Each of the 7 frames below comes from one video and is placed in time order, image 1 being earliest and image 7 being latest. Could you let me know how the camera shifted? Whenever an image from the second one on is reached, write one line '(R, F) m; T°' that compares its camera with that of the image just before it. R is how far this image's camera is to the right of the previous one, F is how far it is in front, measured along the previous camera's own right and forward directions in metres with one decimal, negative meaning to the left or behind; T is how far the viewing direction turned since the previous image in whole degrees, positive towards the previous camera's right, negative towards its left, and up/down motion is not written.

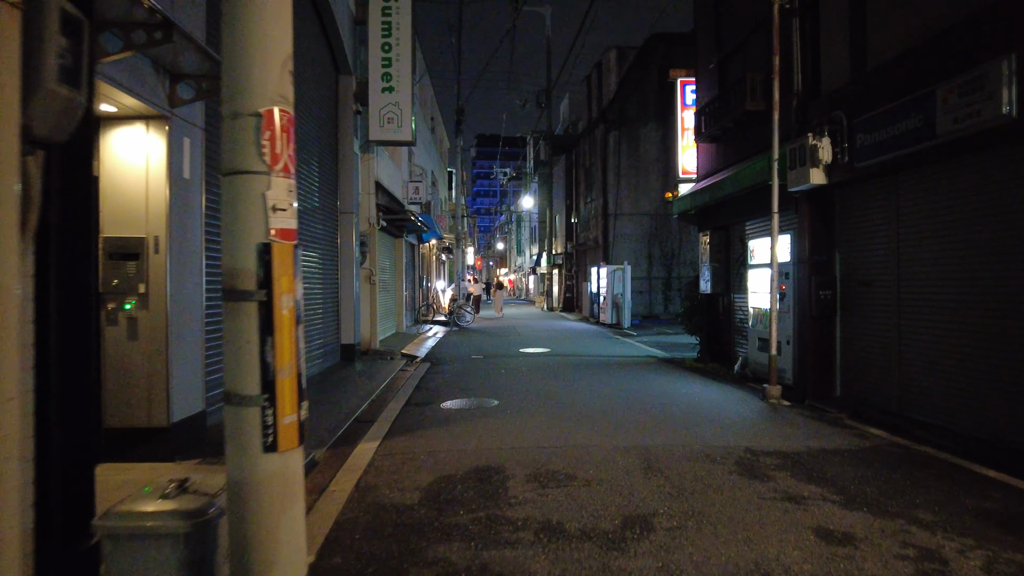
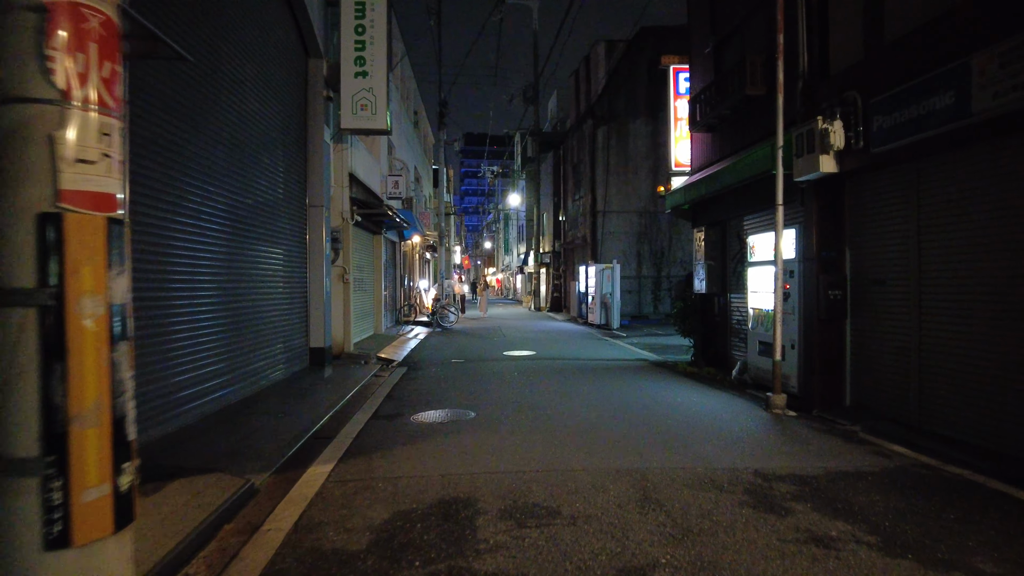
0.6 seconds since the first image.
(+0.1, +0.7) m; +1°
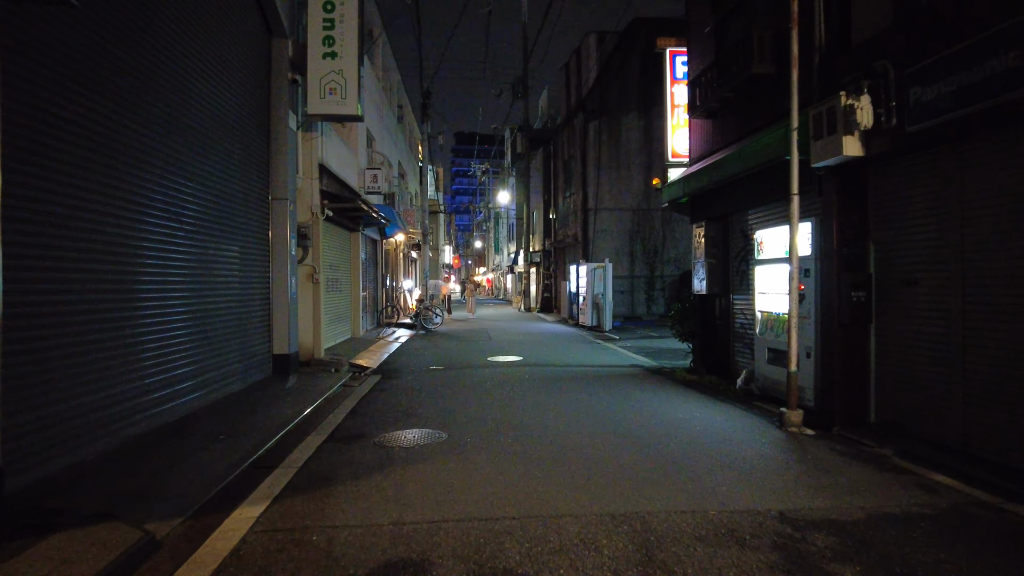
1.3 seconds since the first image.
(+0.1, +0.8) m; +1°
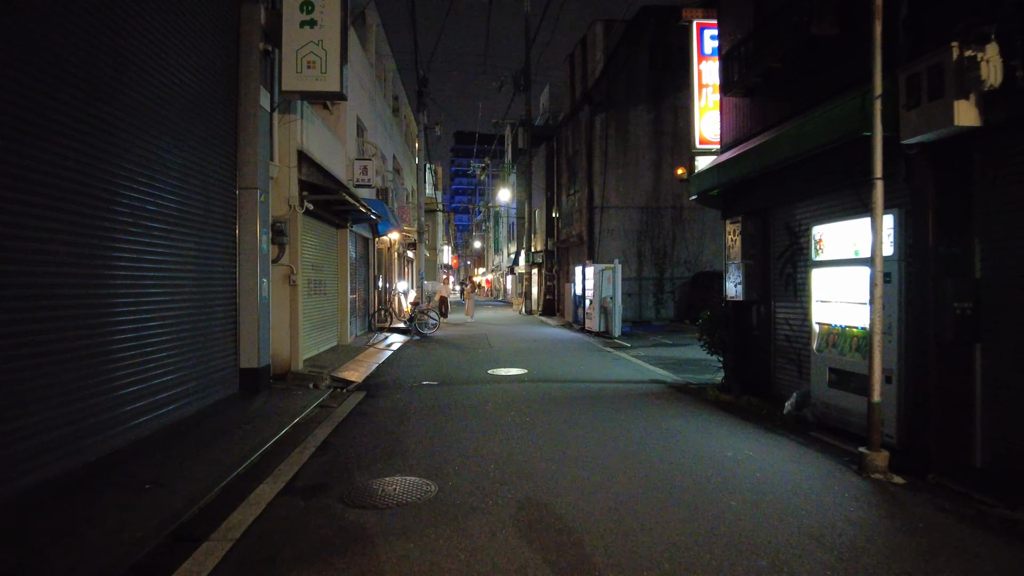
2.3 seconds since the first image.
(-0.1, +1.2) m; 0°
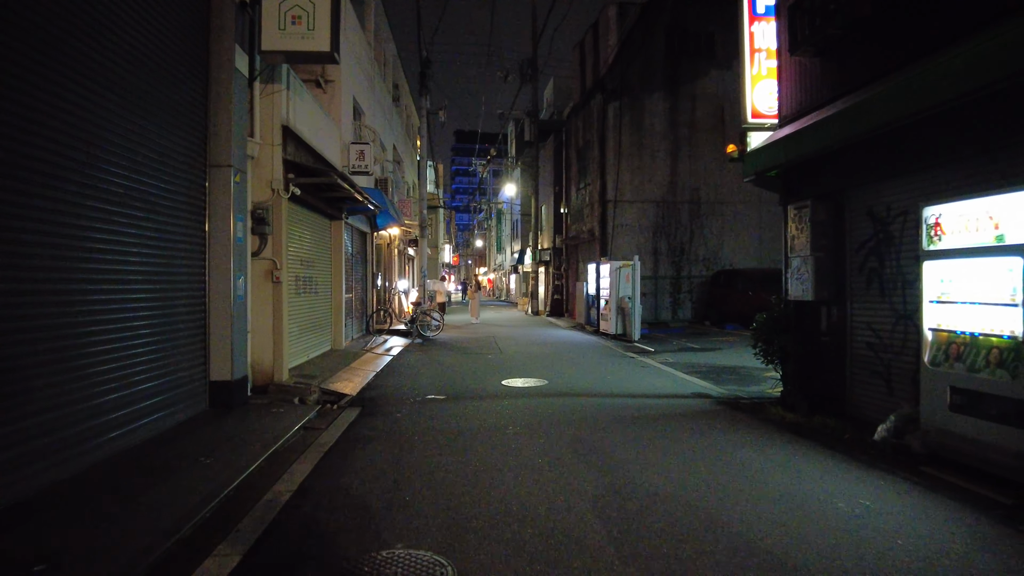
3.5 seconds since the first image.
(-0.2, +1.3) m; 0°
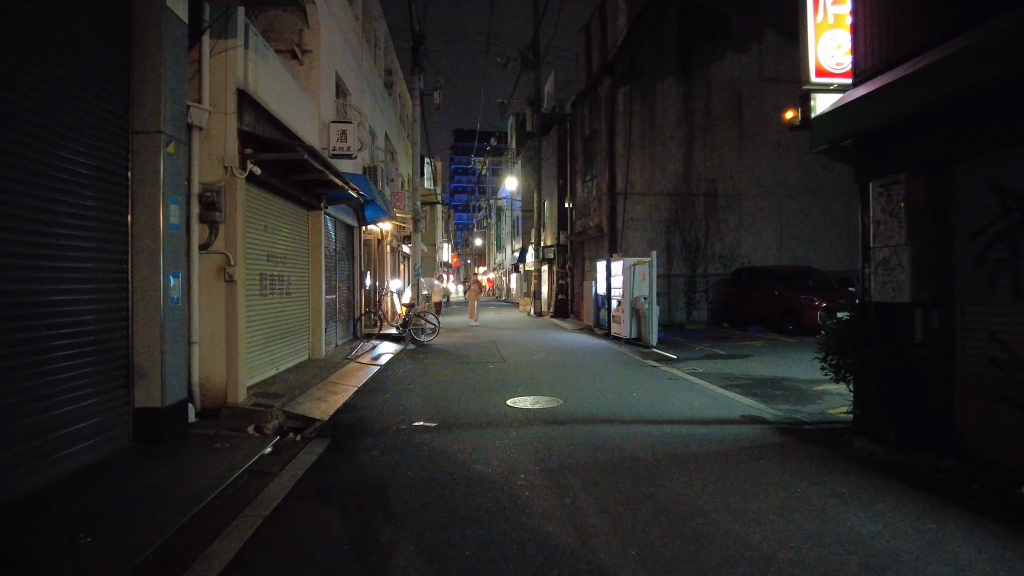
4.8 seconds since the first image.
(-0.1, +1.5) m; 0°
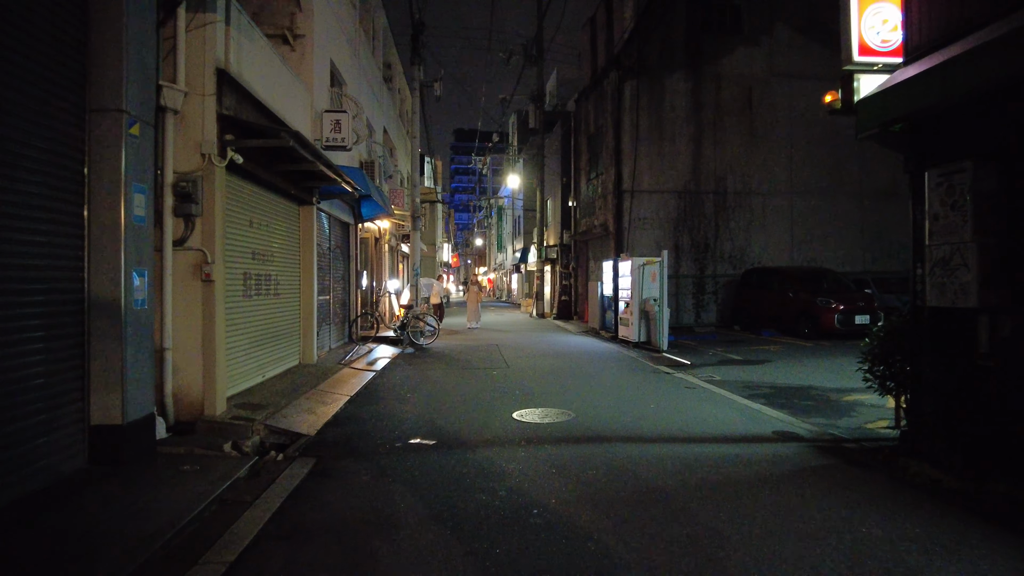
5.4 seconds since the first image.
(-0.1, +0.6) m; 0°
